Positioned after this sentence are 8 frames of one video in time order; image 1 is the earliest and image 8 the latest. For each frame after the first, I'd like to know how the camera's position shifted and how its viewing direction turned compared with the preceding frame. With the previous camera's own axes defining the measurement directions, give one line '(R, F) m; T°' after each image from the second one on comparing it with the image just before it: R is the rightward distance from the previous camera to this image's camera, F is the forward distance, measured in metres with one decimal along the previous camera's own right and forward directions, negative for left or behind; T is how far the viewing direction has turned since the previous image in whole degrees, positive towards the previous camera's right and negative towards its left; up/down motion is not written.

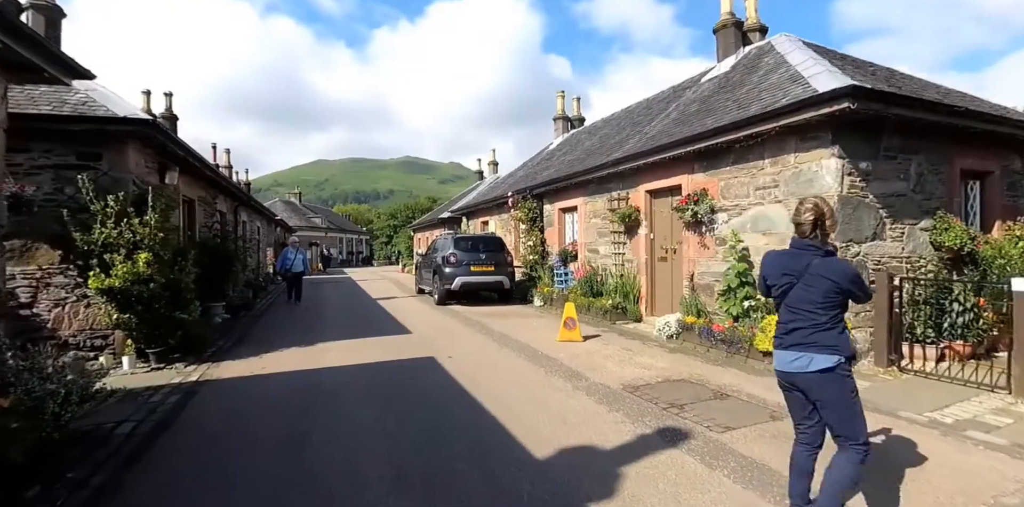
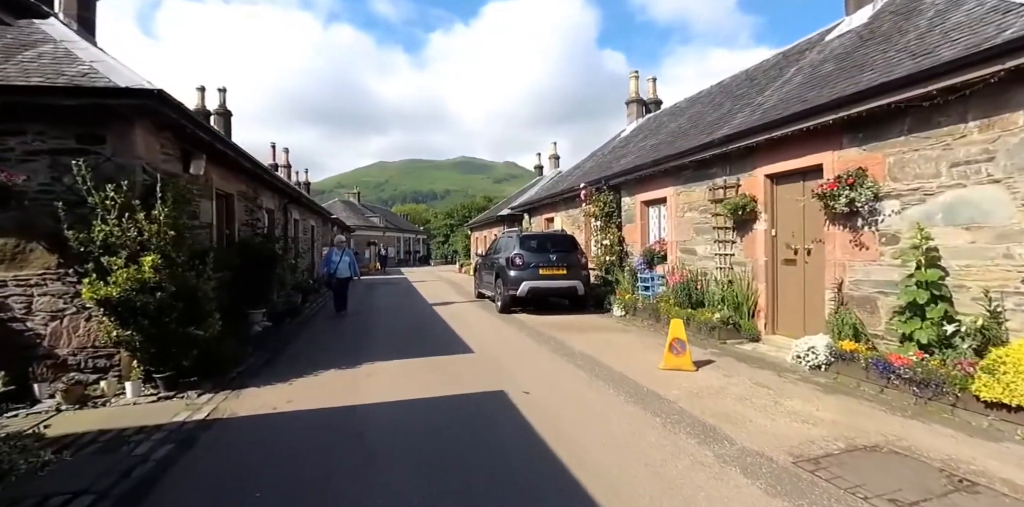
(-0.4, +1.7) m; -6°
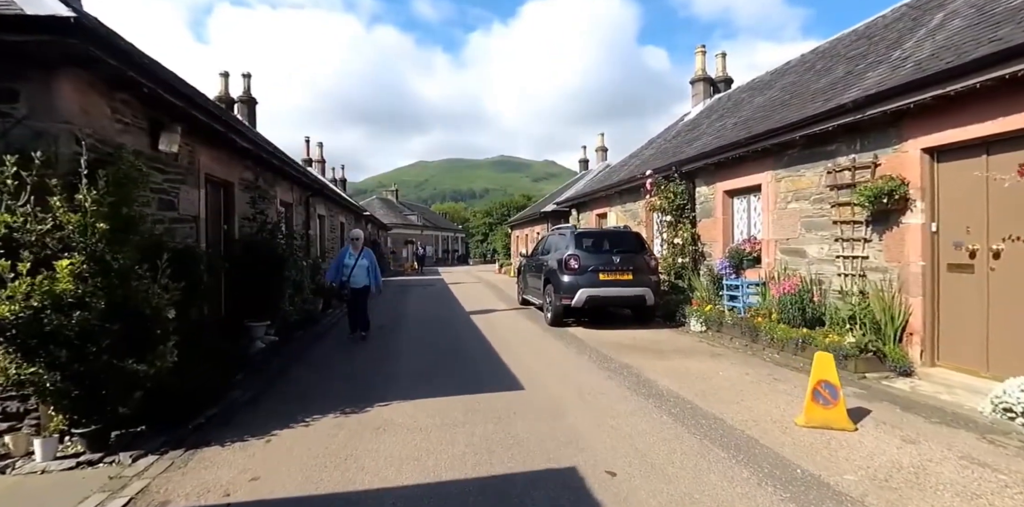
(-0.2, +1.8) m; -4°
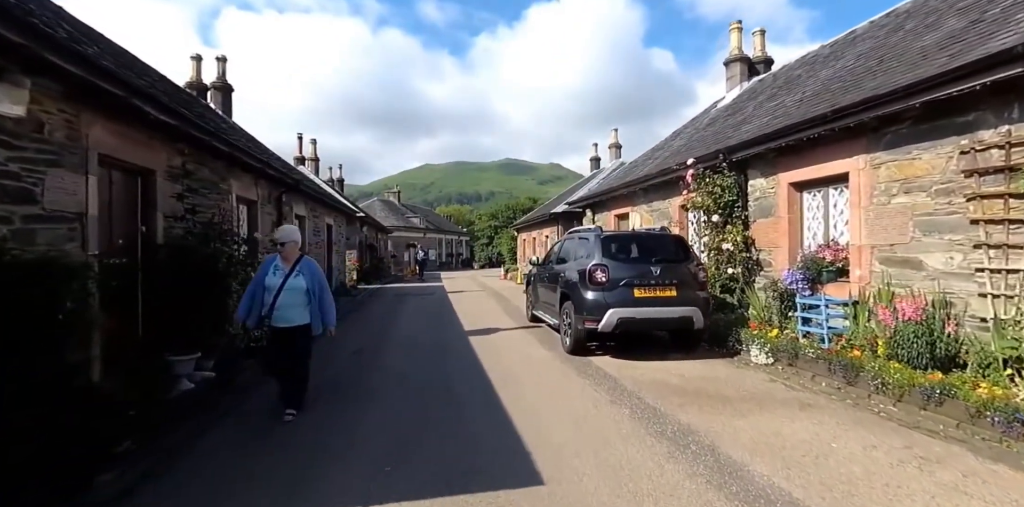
(0.0, +1.8) m; -1°
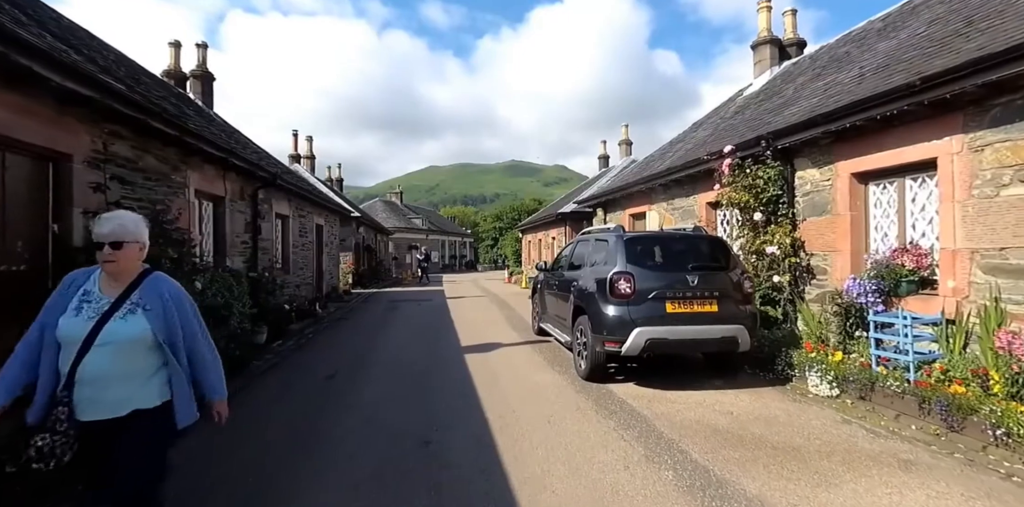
(0.0, +1.2) m; 0°
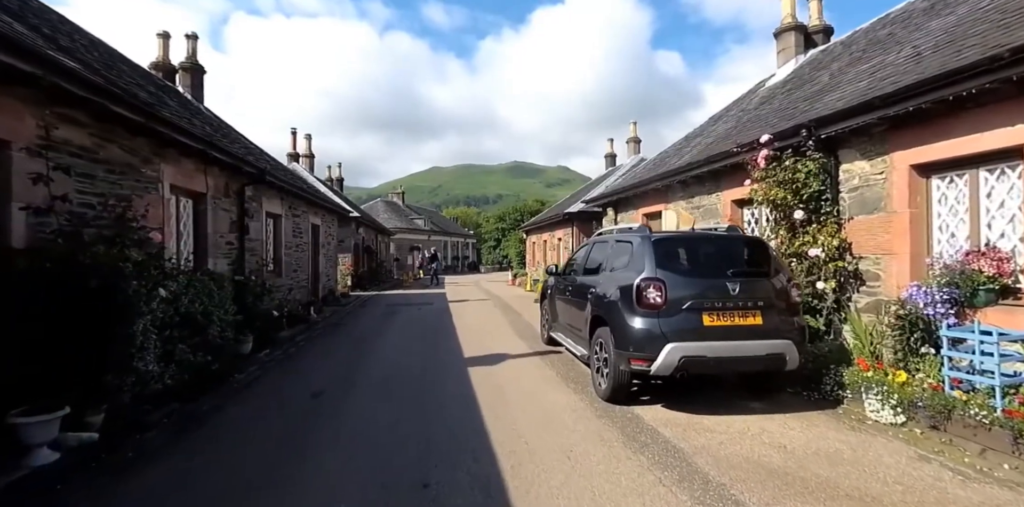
(-0.1, +0.7) m; 0°
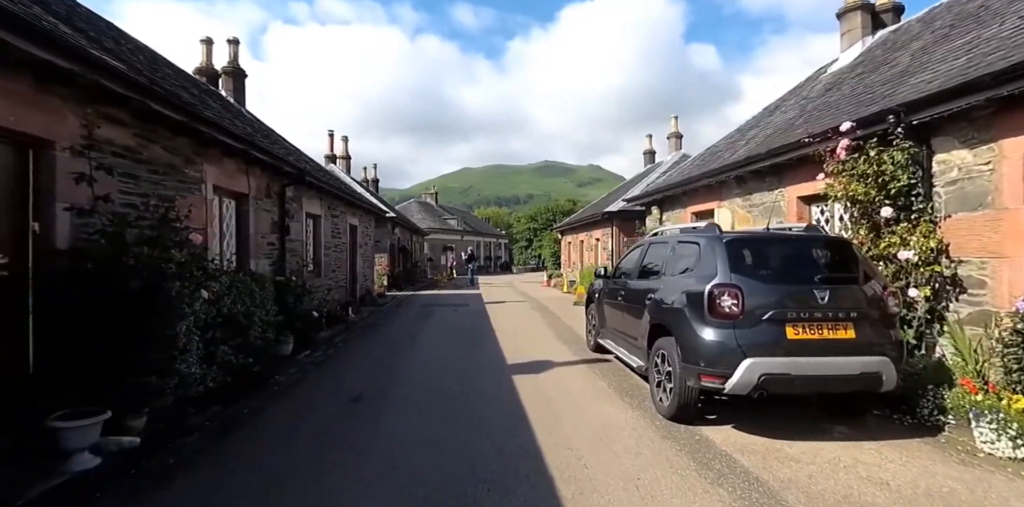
(-0.2, +0.3) m; -3°
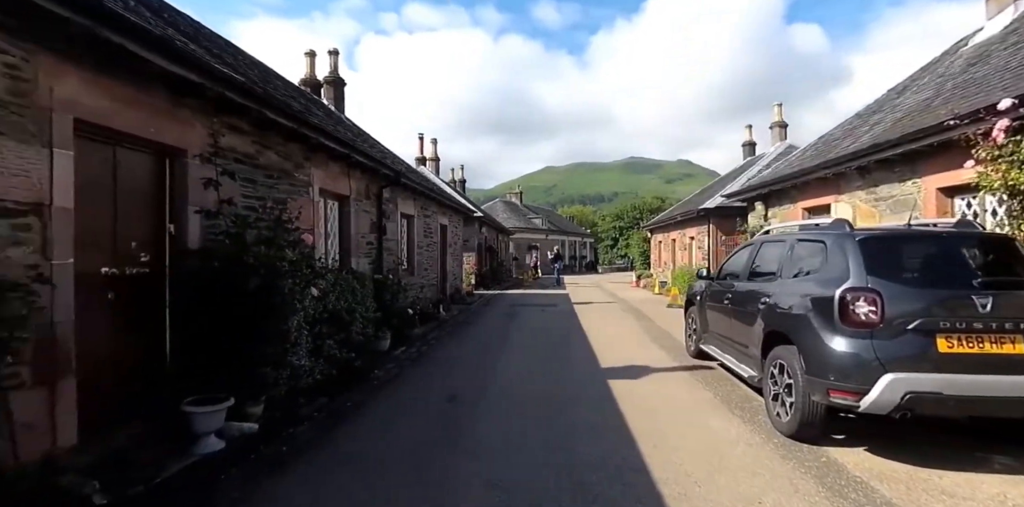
(-0.1, +0.1) m; -9°
